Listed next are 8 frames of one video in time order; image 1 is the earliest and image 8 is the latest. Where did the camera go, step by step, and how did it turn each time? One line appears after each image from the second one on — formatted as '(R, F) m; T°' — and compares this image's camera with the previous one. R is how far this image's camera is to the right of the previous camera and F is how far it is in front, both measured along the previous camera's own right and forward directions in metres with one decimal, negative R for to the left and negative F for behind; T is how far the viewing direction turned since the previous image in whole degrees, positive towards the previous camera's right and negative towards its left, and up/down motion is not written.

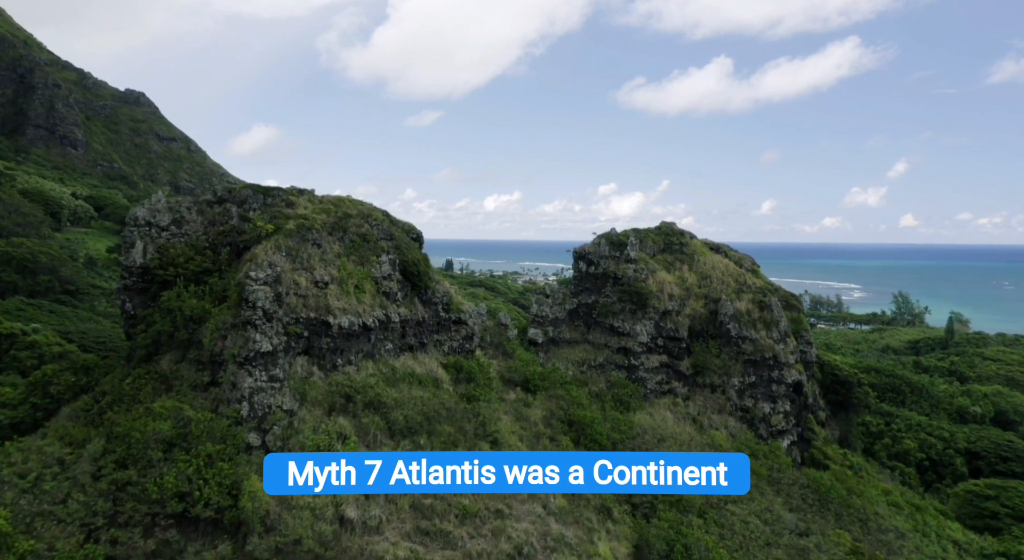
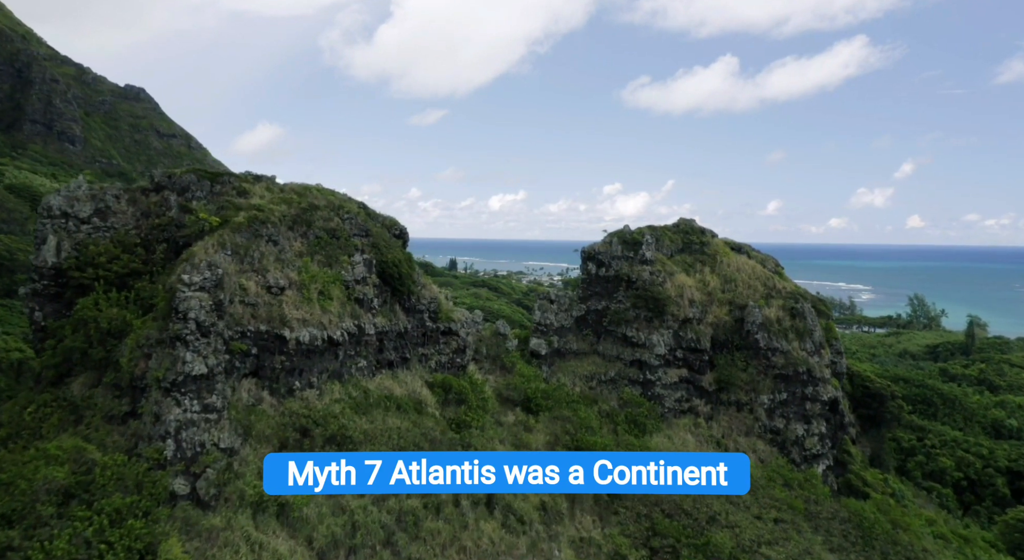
(+0.2, +3.3) m; 0°
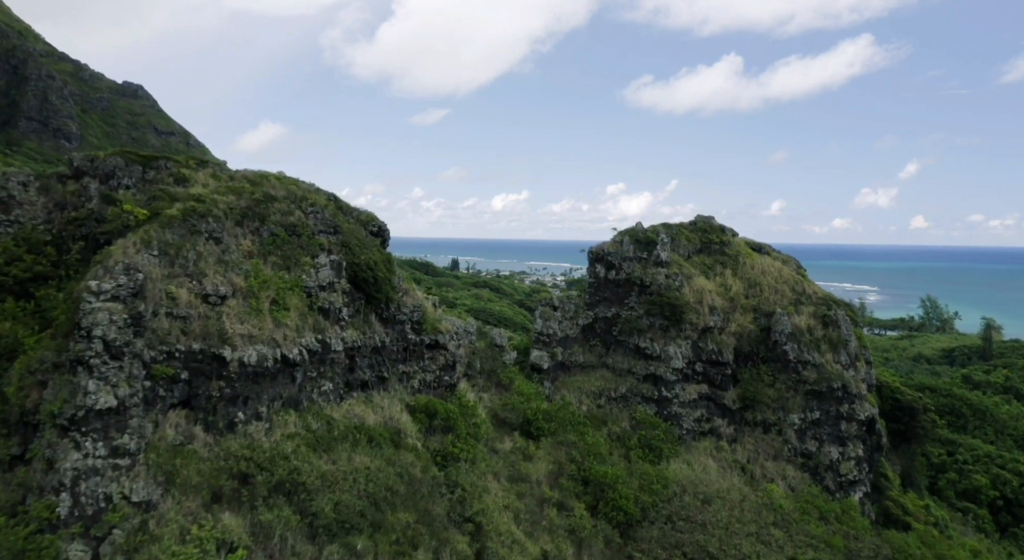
(+0.2, +2.8) m; 0°
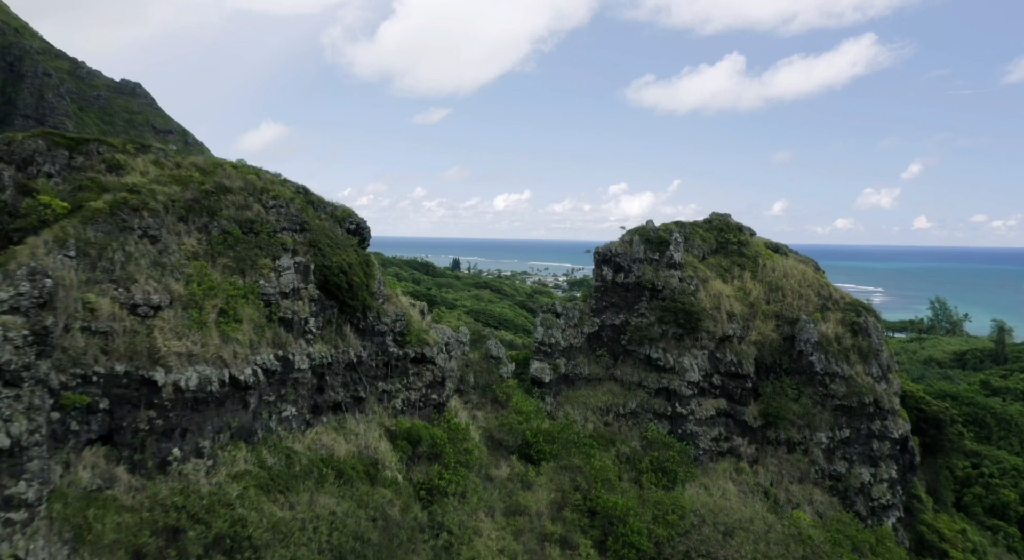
(+0.1, +2.1) m; 0°
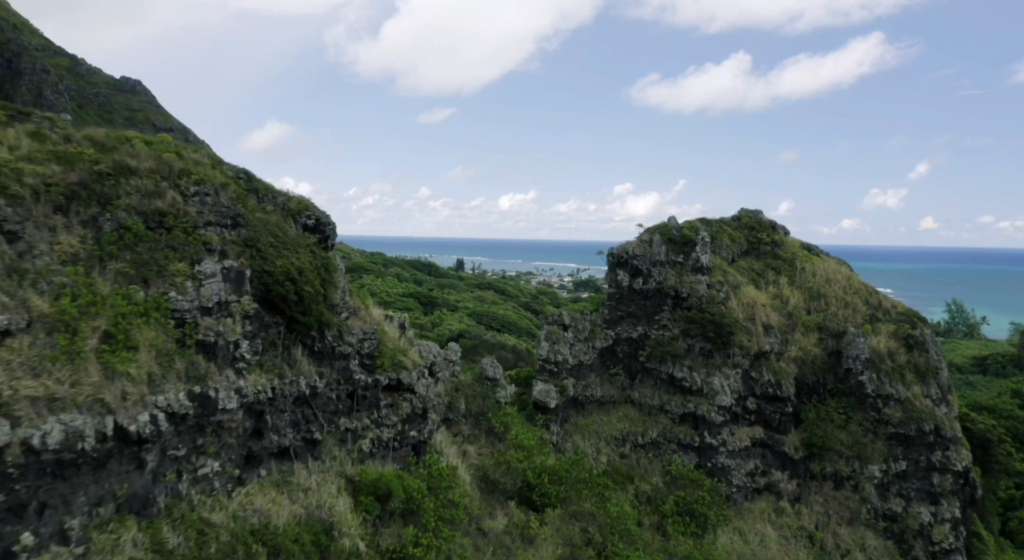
(+0.1, +2.9) m; 0°
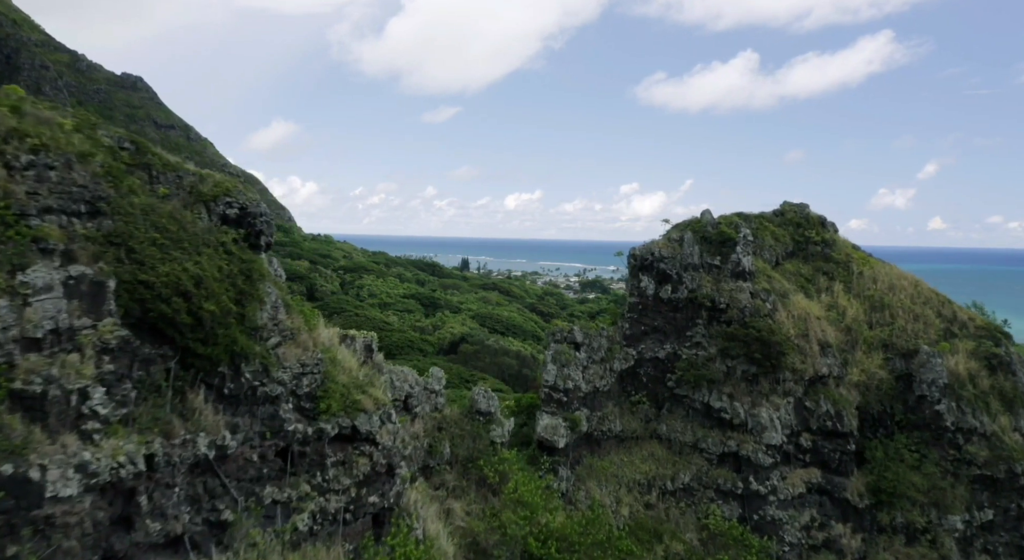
(+0.1, +3.2) m; -1°
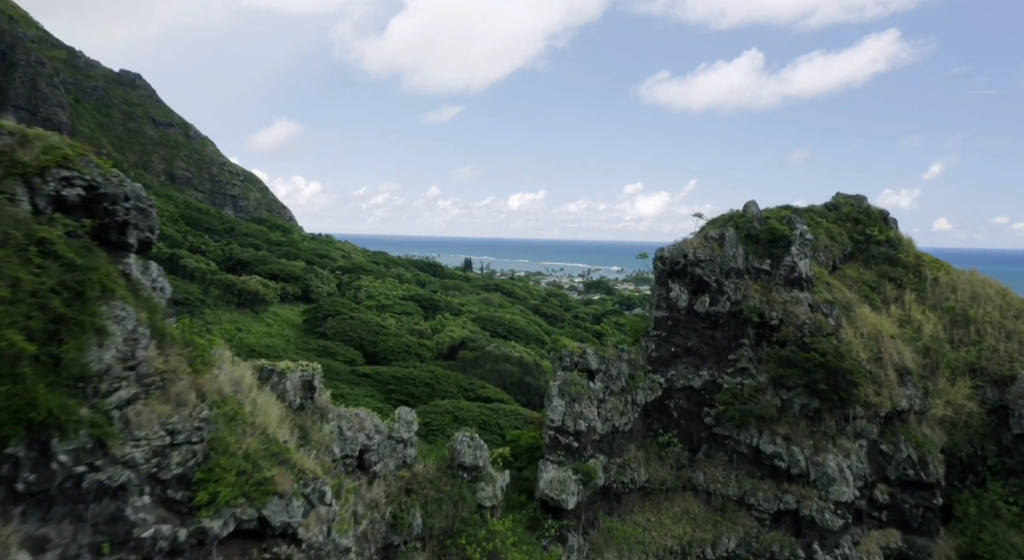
(+0.1, +3.0) m; 0°
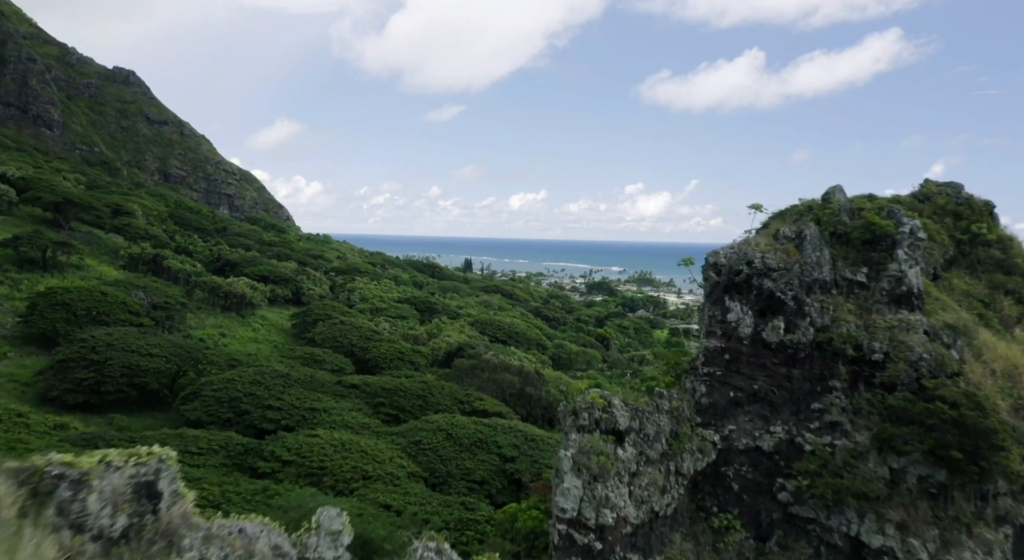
(+0.1, +3.3) m; 0°
